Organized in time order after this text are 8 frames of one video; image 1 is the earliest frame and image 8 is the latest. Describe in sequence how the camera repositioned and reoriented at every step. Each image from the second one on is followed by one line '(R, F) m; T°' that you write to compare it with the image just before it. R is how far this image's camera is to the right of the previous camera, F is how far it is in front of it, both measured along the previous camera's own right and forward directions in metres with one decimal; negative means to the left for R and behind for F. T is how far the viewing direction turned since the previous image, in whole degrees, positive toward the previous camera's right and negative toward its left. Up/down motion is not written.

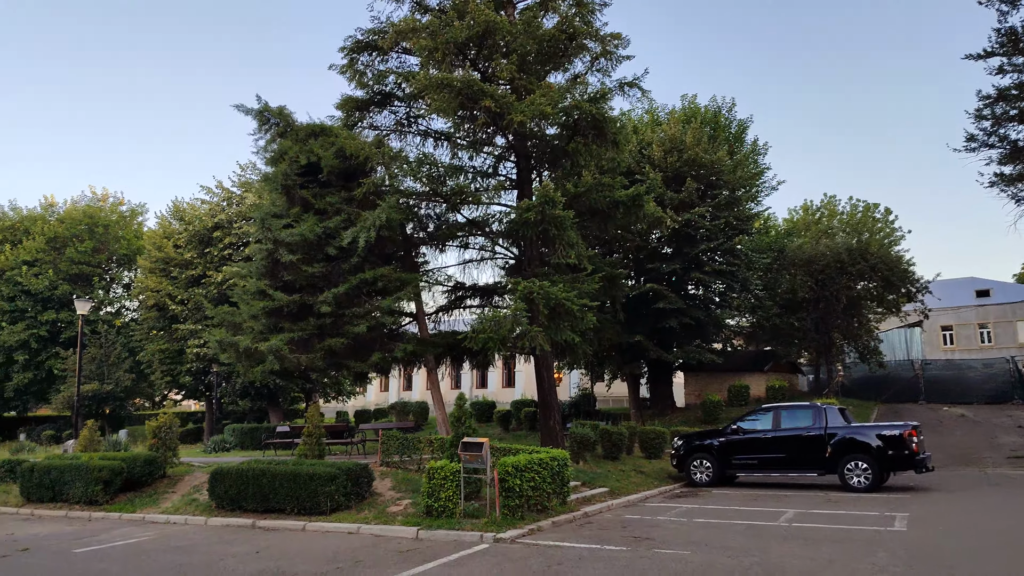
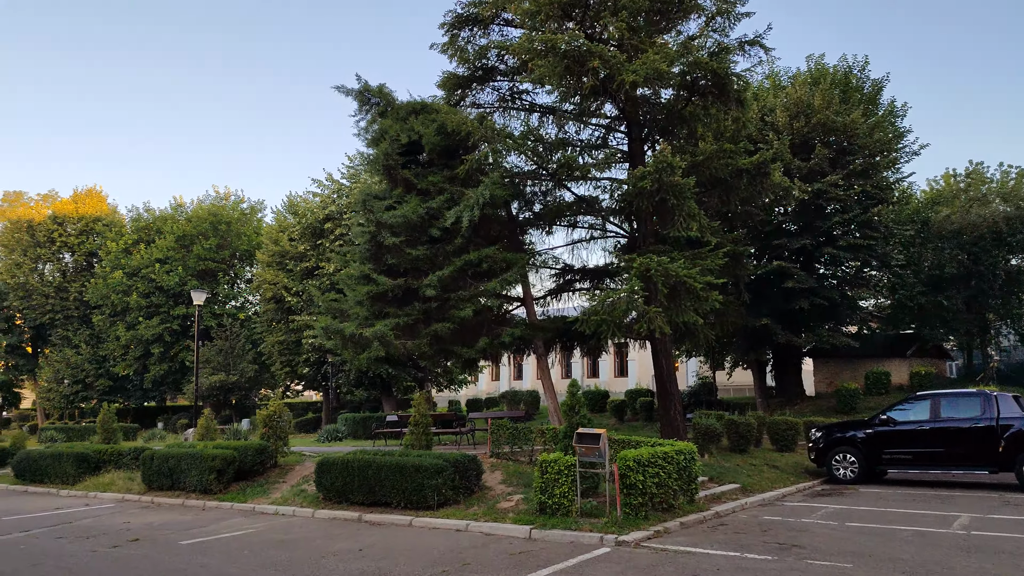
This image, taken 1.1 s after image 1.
(-0.1, +1.1) m; -8°
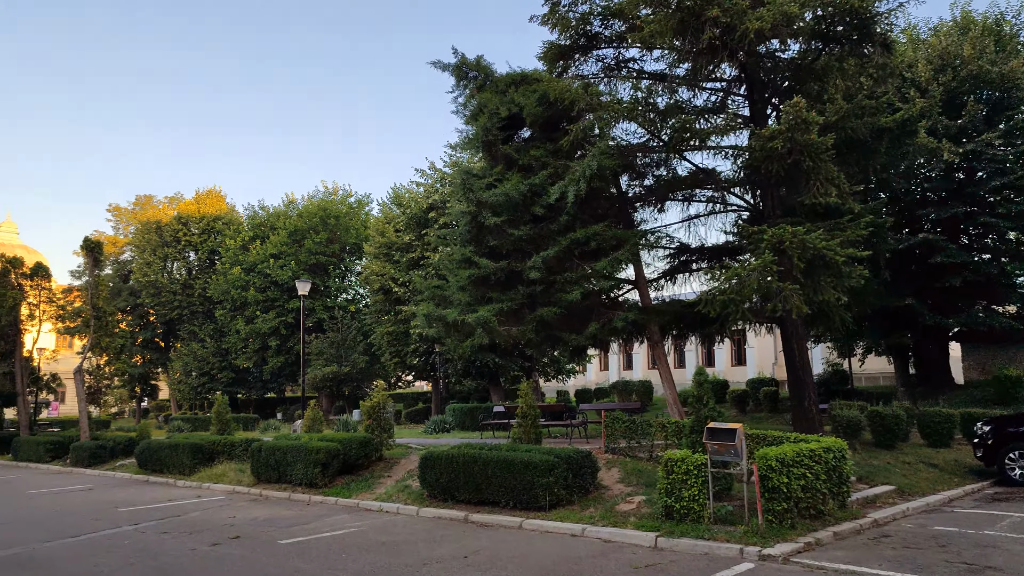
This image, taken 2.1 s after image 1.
(-0.1, +1.1) m; -8°
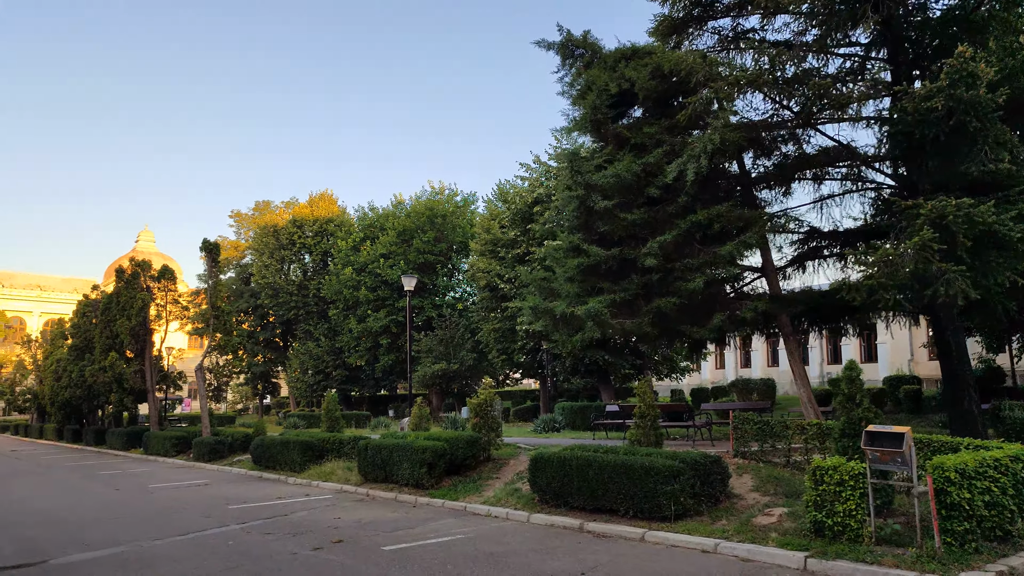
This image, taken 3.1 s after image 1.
(-0.1, +0.9) m; -8°
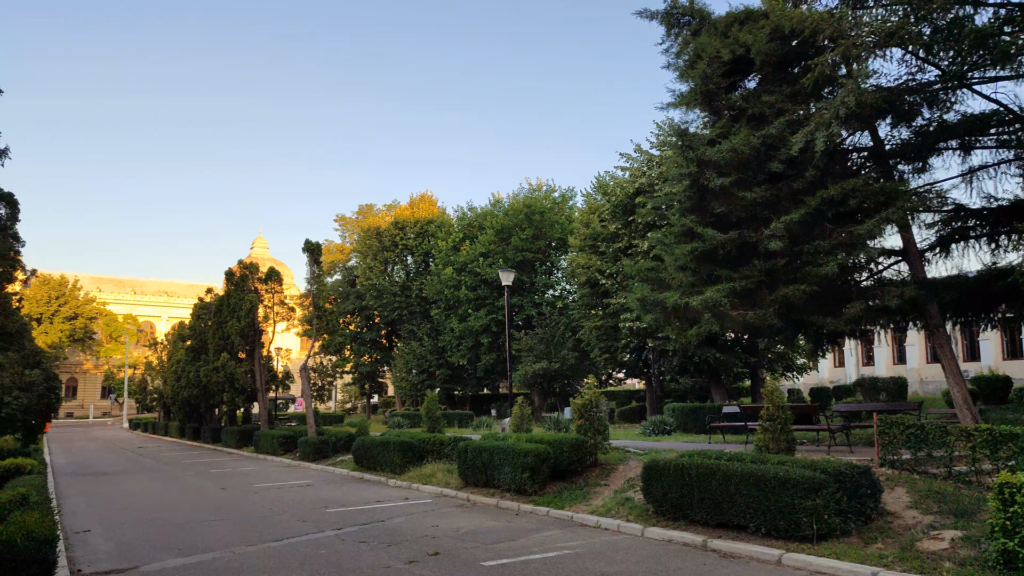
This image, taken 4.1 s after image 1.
(-0.1, +0.9) m; -8°
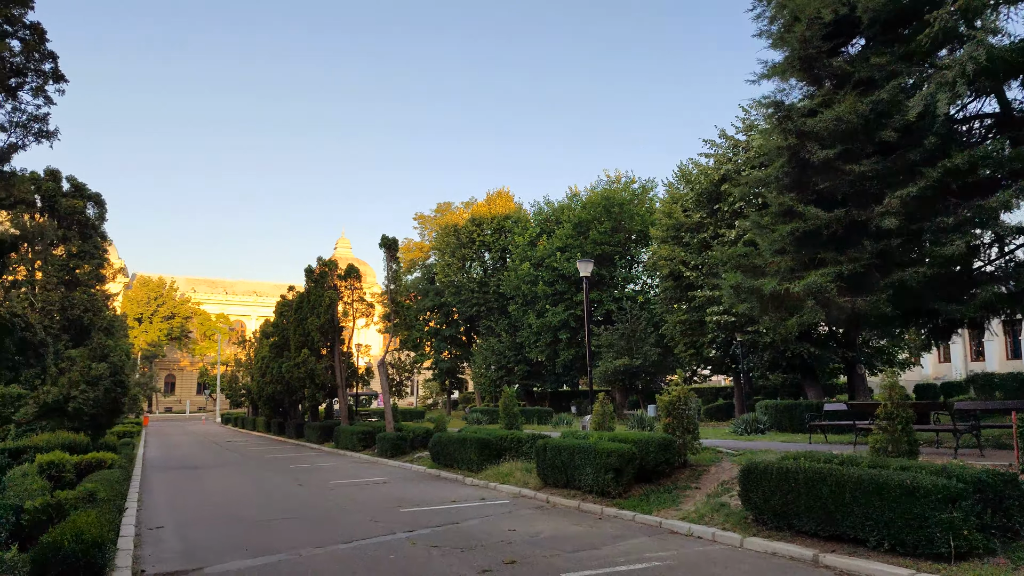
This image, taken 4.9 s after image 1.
(0.0, +0.7) m; -6°
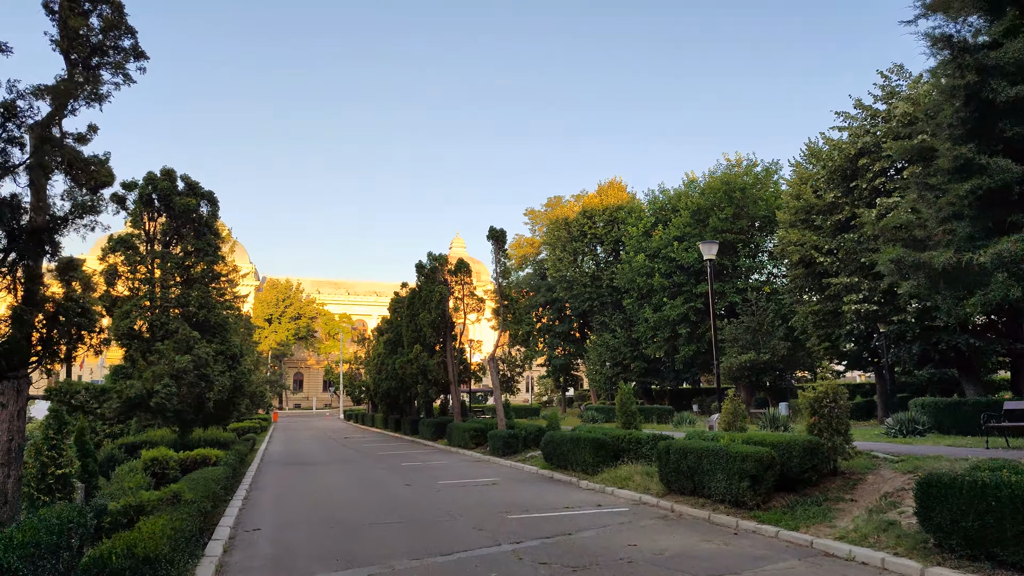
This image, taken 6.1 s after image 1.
(0.0, +1.1) m; -9°
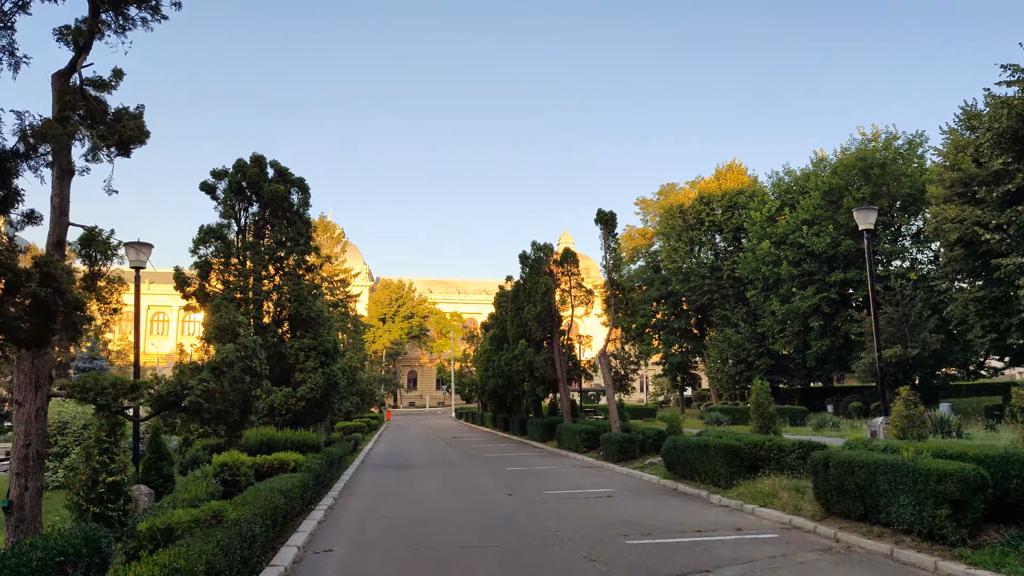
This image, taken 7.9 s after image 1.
(0.0, +1.8) m; -9°
